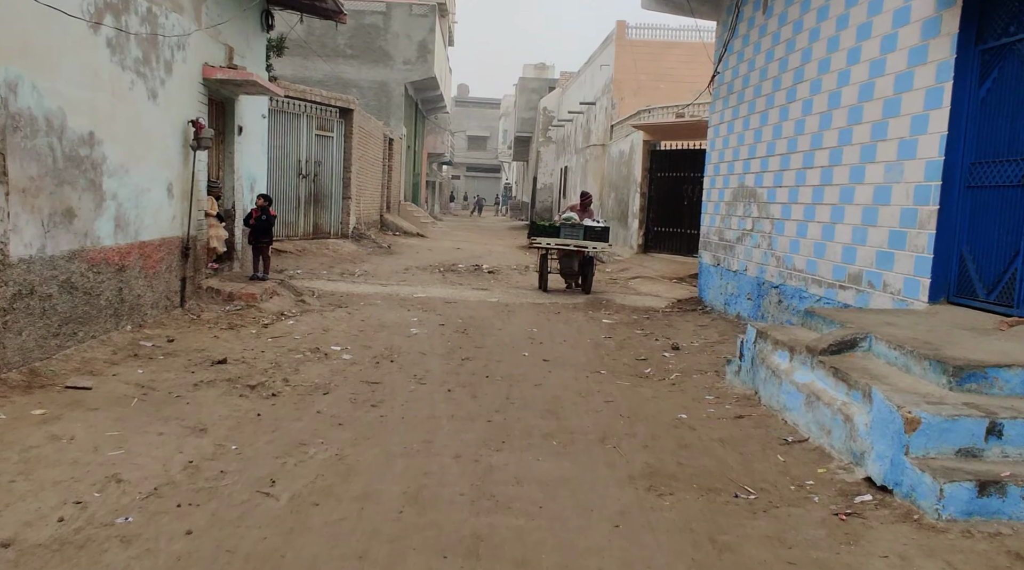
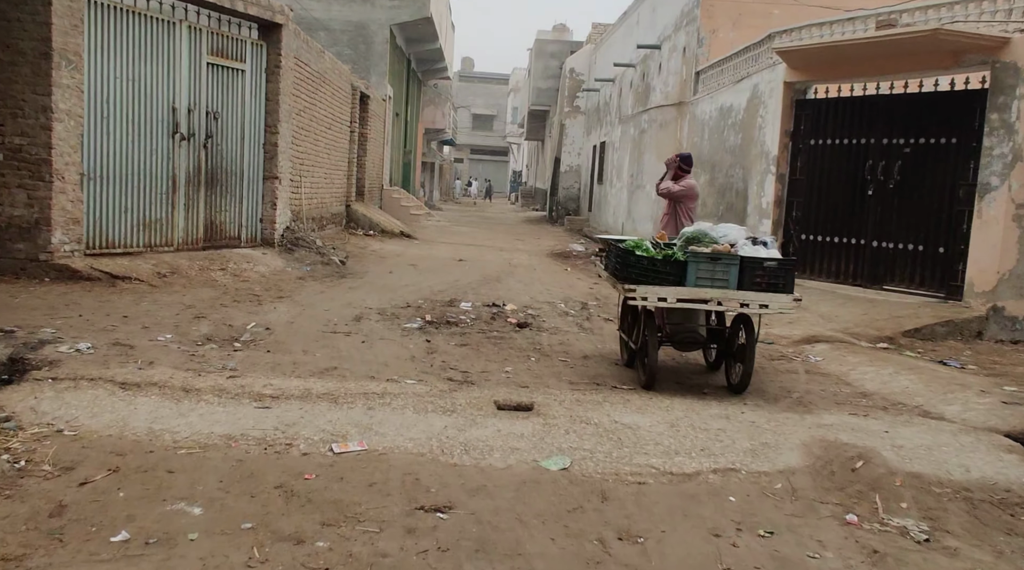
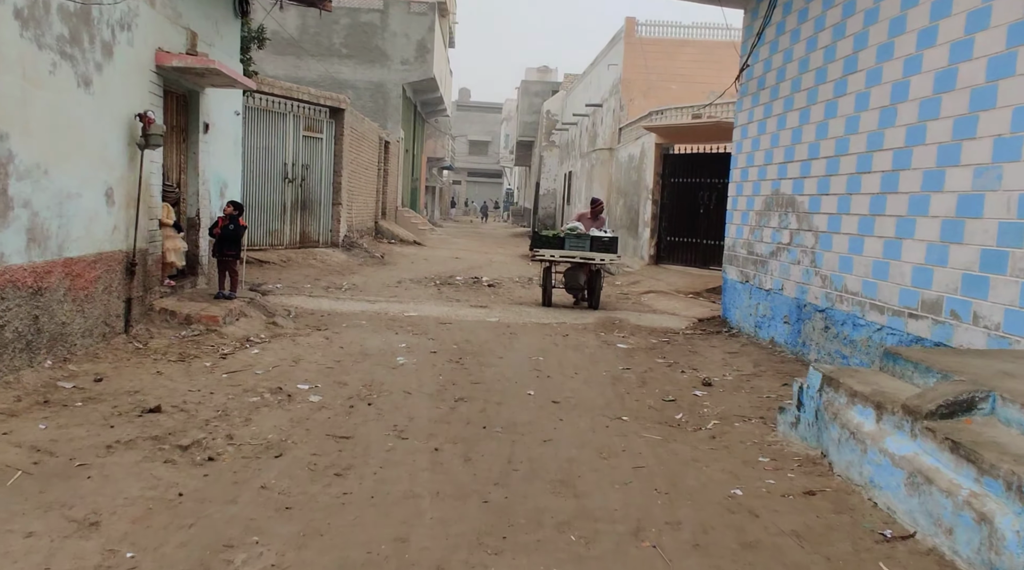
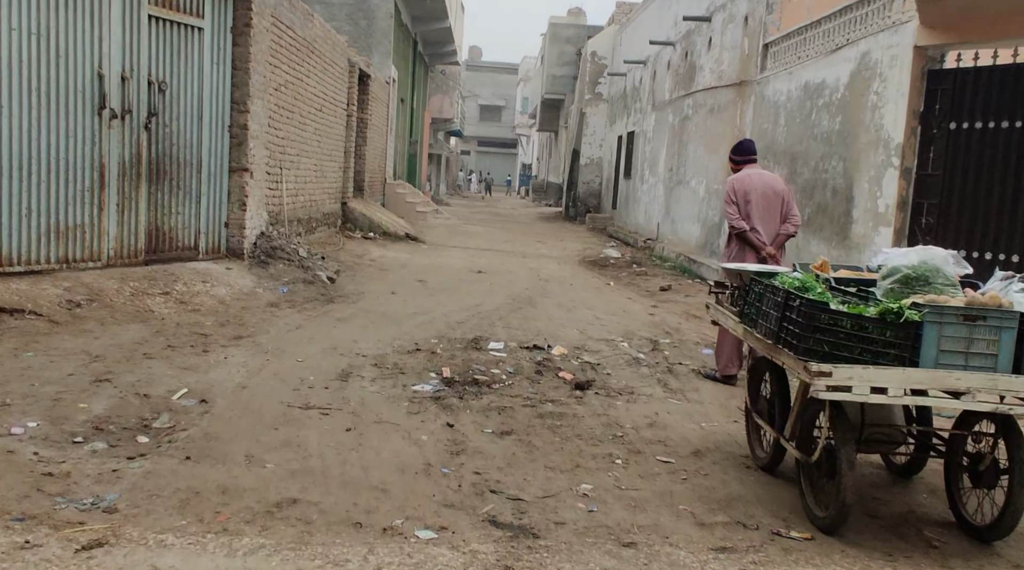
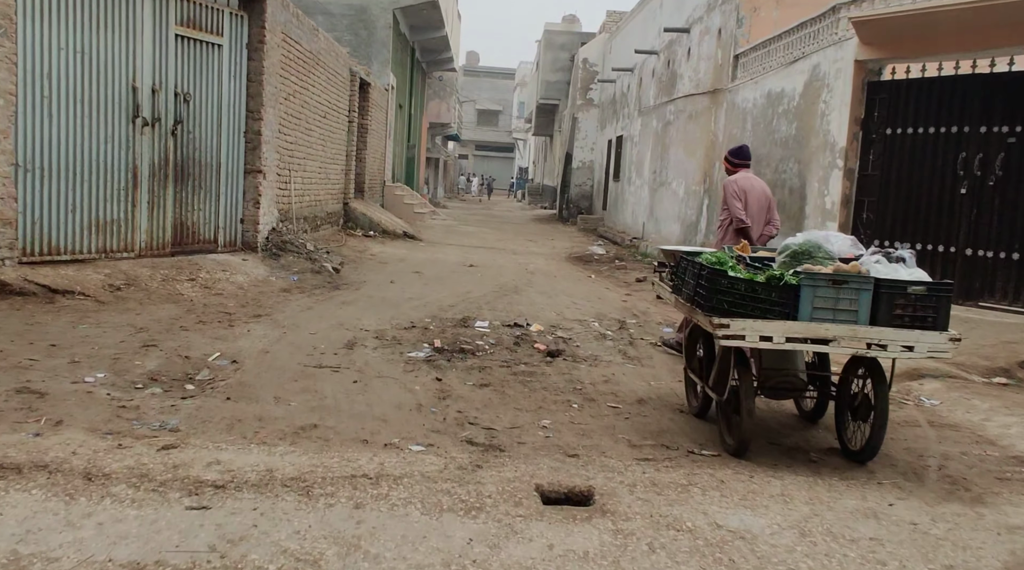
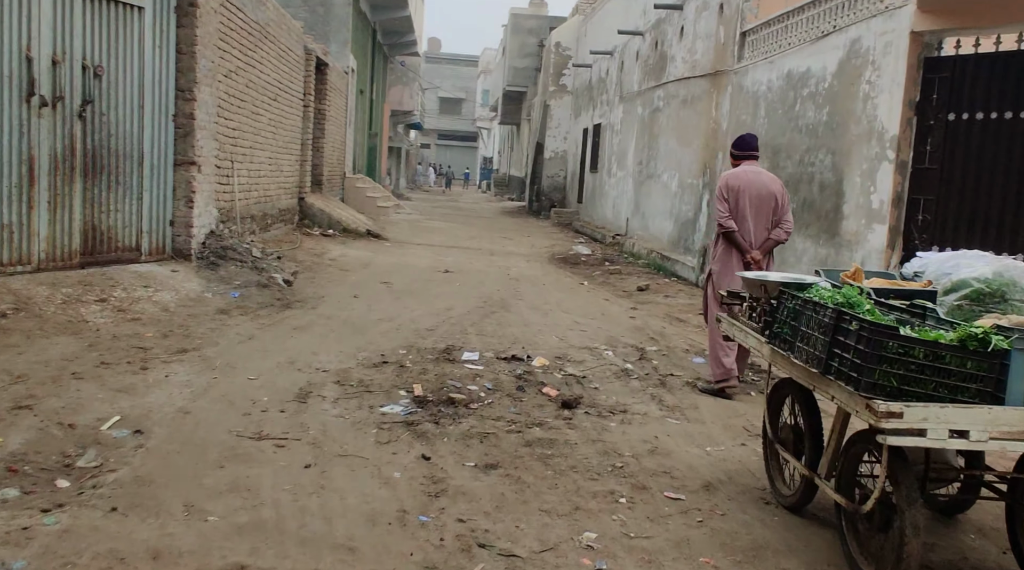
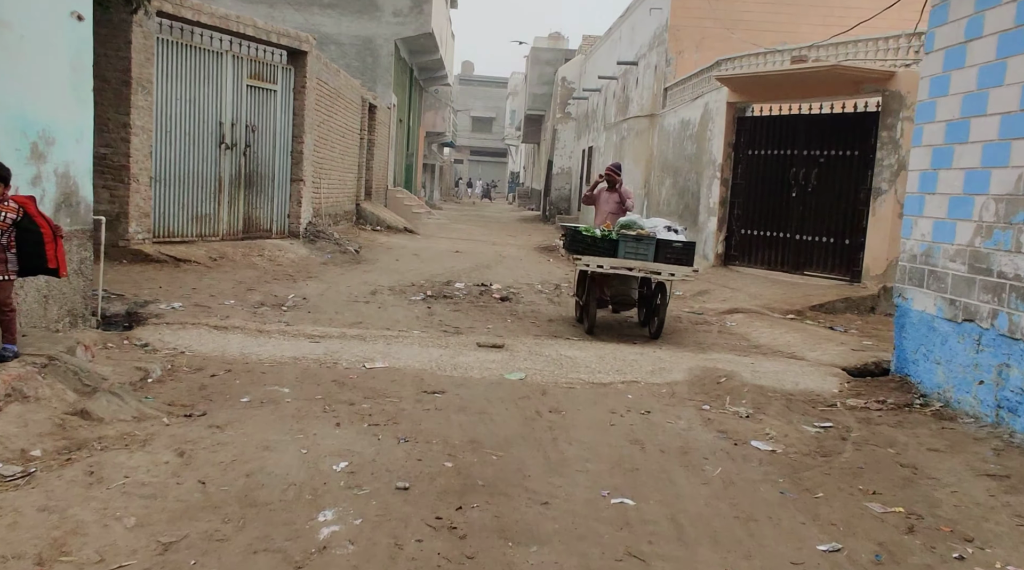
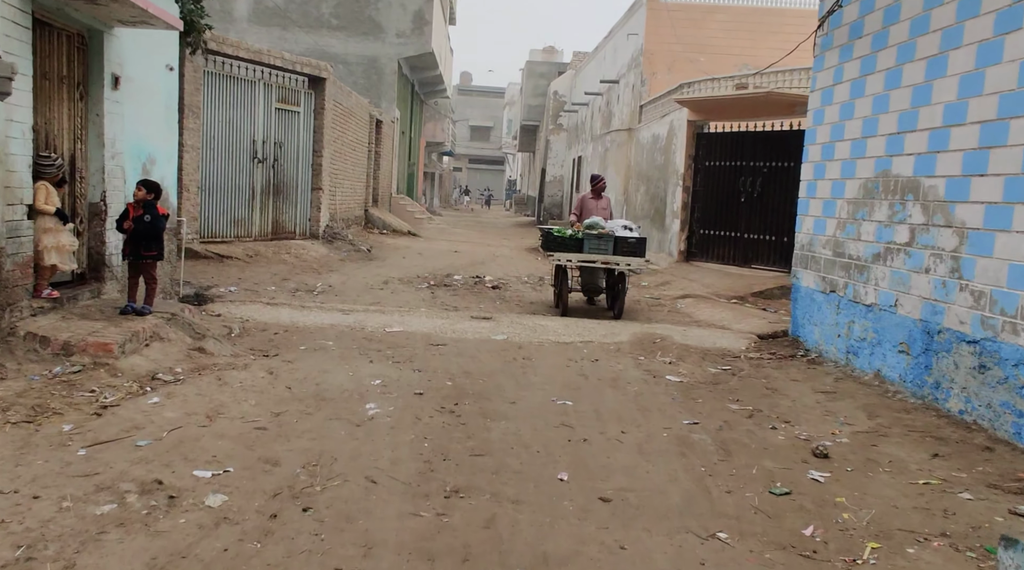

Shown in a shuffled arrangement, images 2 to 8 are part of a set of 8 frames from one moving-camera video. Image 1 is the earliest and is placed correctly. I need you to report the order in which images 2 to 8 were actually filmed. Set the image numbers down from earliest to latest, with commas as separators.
3, 8, 7, 2, 5, 4, 6
